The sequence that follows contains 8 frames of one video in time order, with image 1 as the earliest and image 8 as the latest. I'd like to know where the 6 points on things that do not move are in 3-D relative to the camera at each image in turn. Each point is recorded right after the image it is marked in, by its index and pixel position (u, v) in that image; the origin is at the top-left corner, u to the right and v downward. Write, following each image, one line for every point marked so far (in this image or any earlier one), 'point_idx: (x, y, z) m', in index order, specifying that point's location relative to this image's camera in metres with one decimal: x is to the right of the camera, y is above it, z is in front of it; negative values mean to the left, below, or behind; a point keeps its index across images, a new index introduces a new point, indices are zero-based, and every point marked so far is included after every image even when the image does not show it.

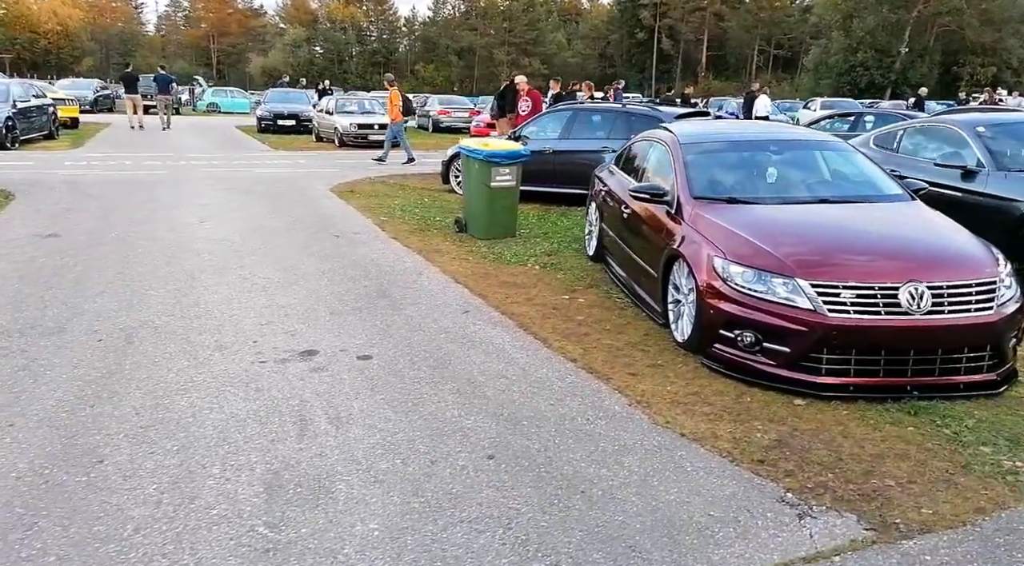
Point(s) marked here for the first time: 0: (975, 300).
0: (+2.4, -0.1, +3.7) m
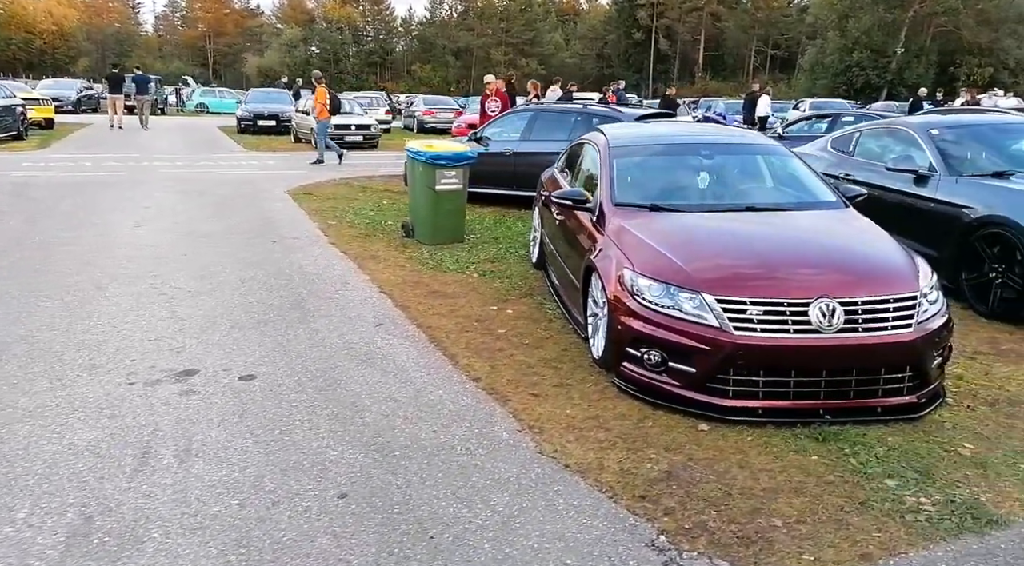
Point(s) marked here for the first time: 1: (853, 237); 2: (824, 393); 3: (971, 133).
0: (+1.8, -0.2, +3.4) m
1: (+2.0, +0.3, +4.1) m
2: (+1.5, -0.5, +3.4) m
3: (+4.3, +1.4, +6.6) m
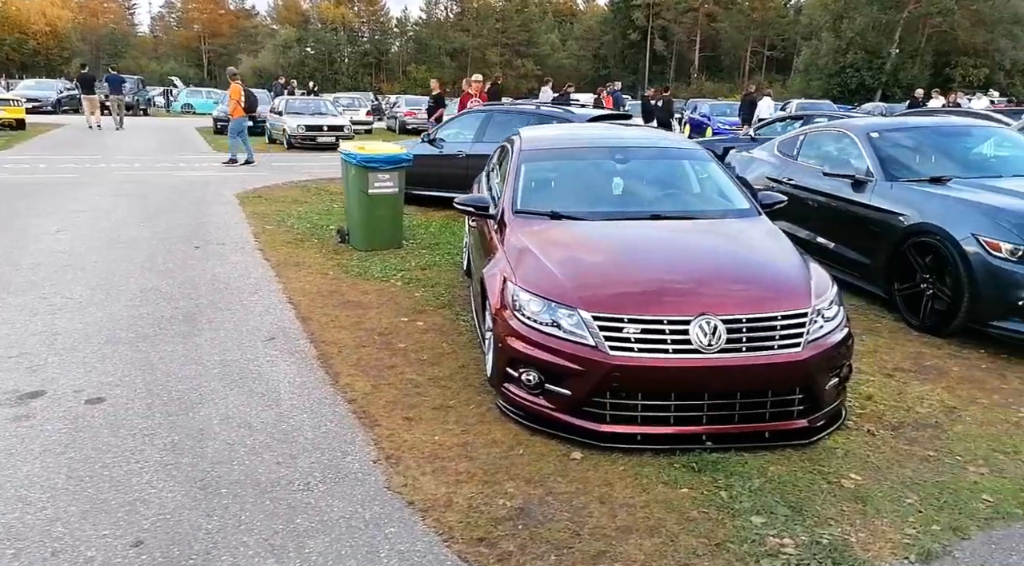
0: (+1.2, -0.2, +3.2) m
1: (+1.3, +0.2, +3.8) m
2: (+0.9, -0.6, +3.1) m
3: (+3.6, +1.3, +6.4) m
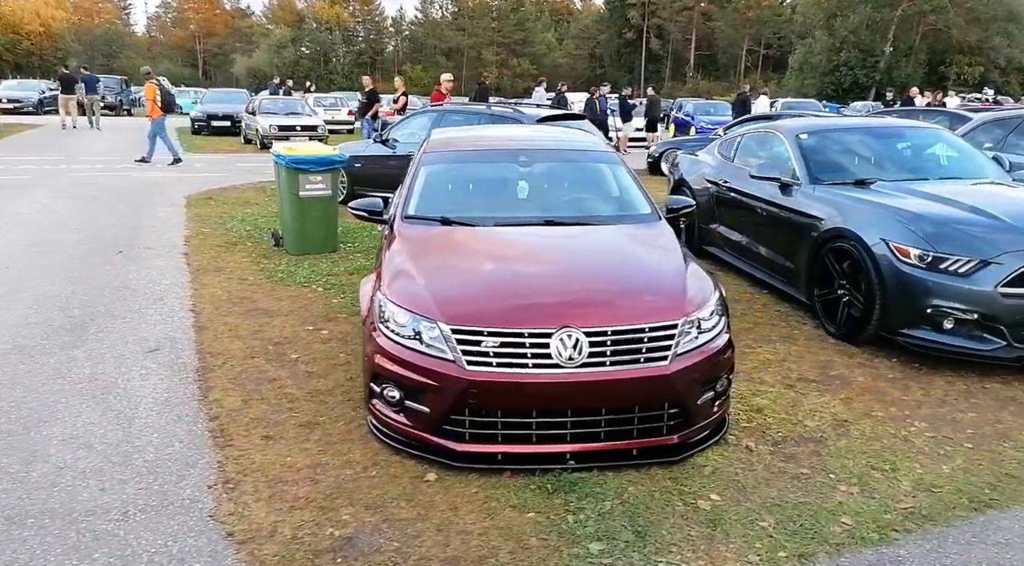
0: (+0.6, -0.3, +3.0) m
1: (+0.7, +0.1, +3.7) m
2: (+0.2, -0.6, +3.0) m
3: (+2.9, +1.3, +6.3) m
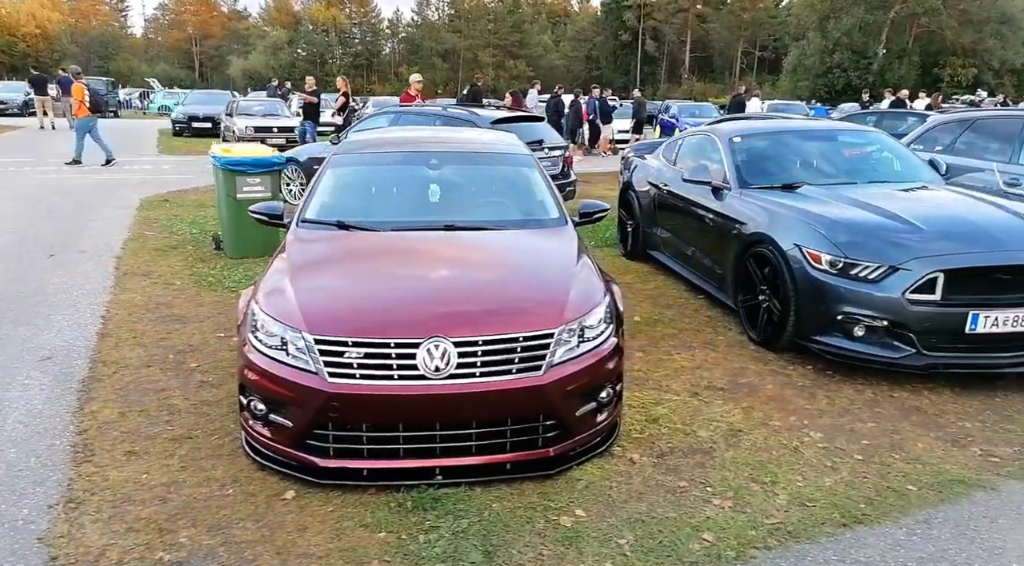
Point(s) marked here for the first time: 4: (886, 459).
0: (+0.1, -0.3, +2.9) m
1: (+0.1, +0.1, +3.6) m
2: (-0.3, -0.7, +2.9) m
3: (+2.3, +1.3, +6.3) m
4: (+1.7, -0.8, +3.2) m
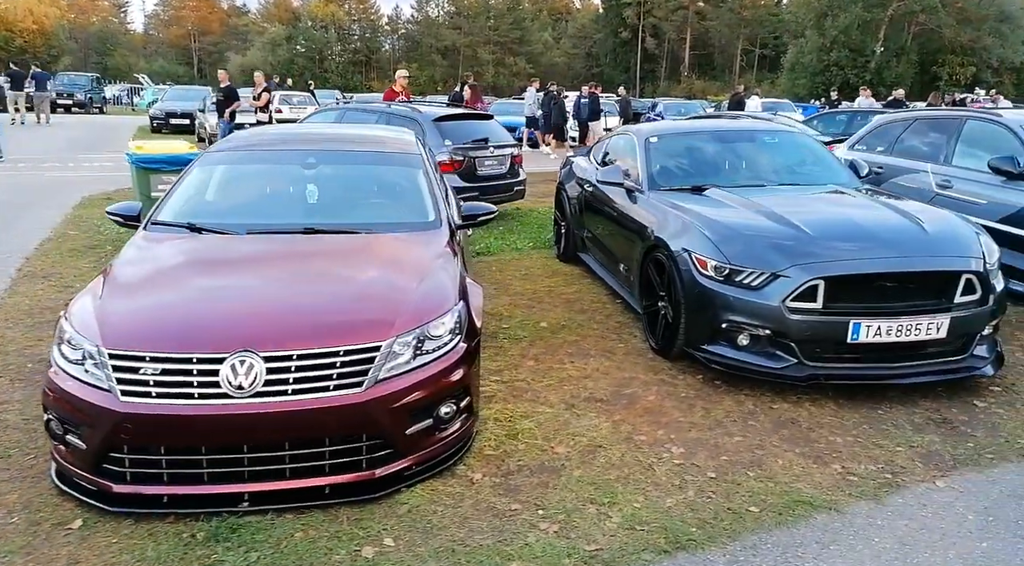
0: (-0.7, -0.4, +2.8) m
1: (-0.6, +0.1, +3.4) m
2: (-1.0, -0.7, +2.7) m
3: (+1.6, +1.2, +6.1) m
4: (+1.0, -0.8, +3.1) m
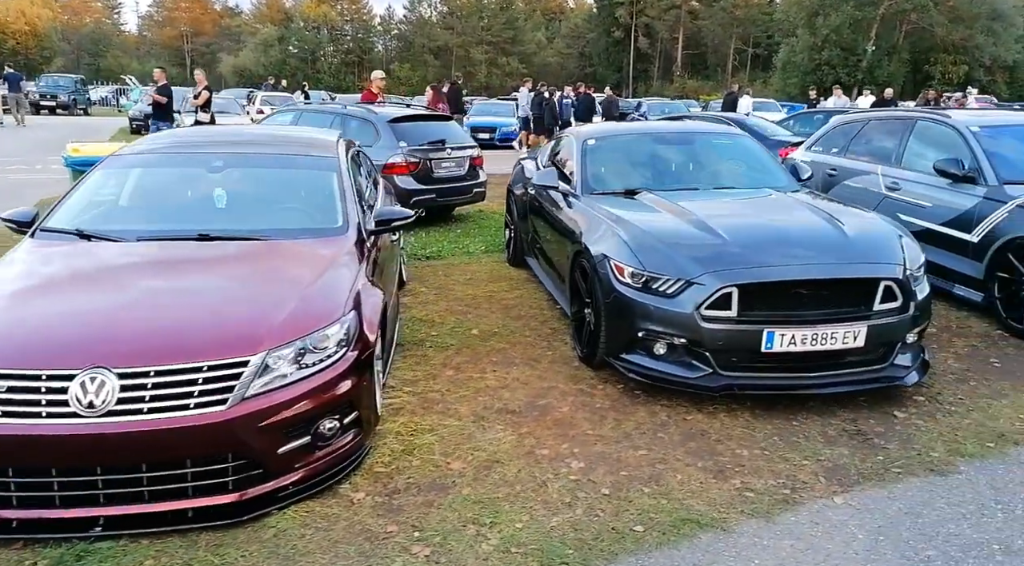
0: (-1.1, -0.4, +2.6) m
1: (-1.1, 0.0, +3.3) m
2: (-1.5, -0.8, +2.6) m
3: (+1.0, +1.2, +6.0) m
4: (+0.5, -0.9, +3.0) m
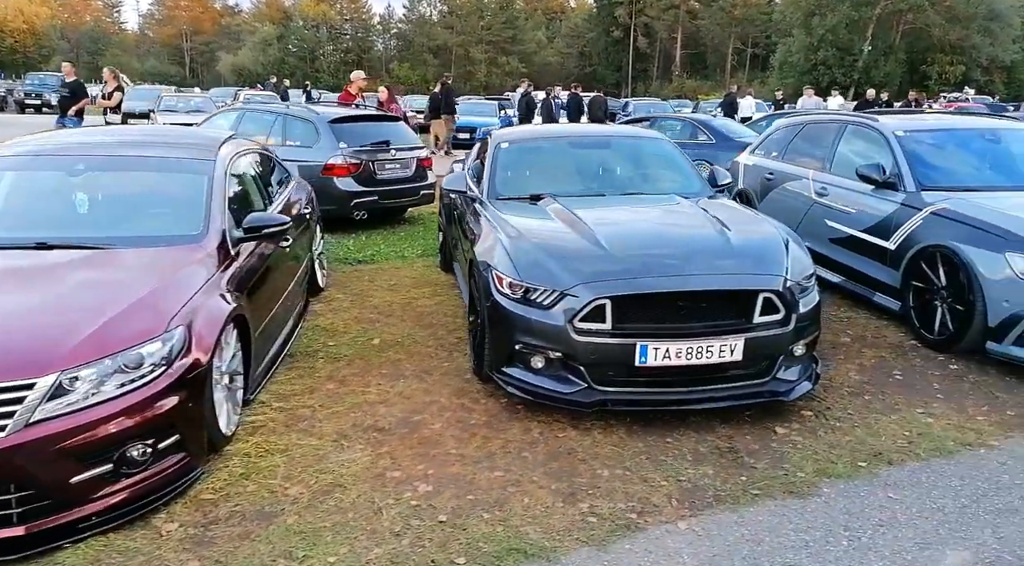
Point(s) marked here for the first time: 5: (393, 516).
0: (-1.8, -0.5, +2.4) m
1: (-1.7, 0.0, +3.1) m
2: (-2.1, -0.8, +2.4) m
3: (+0.3, +1.1, +5.9) m
4: (-0.2, -0.9, +2.8) m
5: (-0.5, -0.9, +2.8) m
